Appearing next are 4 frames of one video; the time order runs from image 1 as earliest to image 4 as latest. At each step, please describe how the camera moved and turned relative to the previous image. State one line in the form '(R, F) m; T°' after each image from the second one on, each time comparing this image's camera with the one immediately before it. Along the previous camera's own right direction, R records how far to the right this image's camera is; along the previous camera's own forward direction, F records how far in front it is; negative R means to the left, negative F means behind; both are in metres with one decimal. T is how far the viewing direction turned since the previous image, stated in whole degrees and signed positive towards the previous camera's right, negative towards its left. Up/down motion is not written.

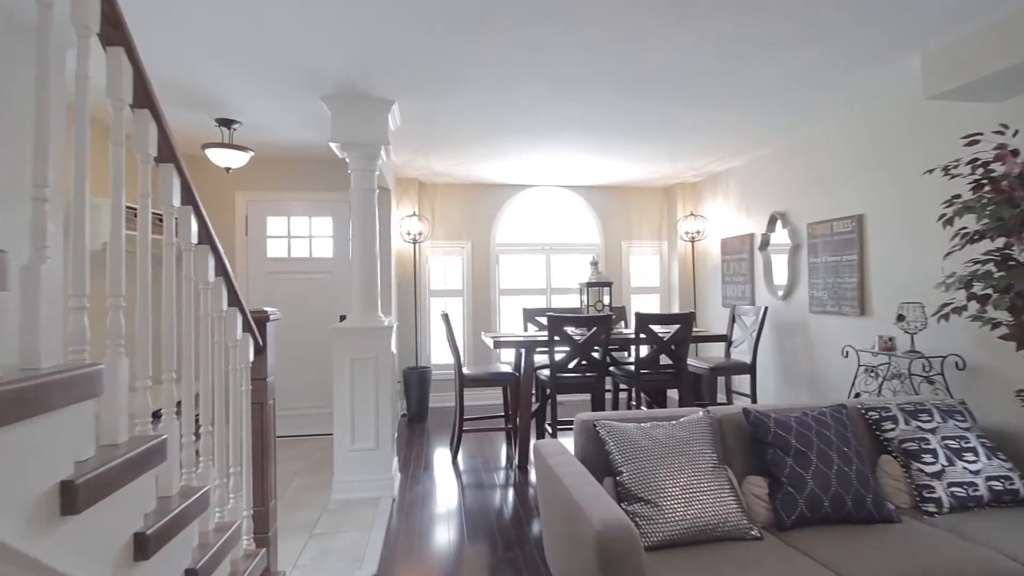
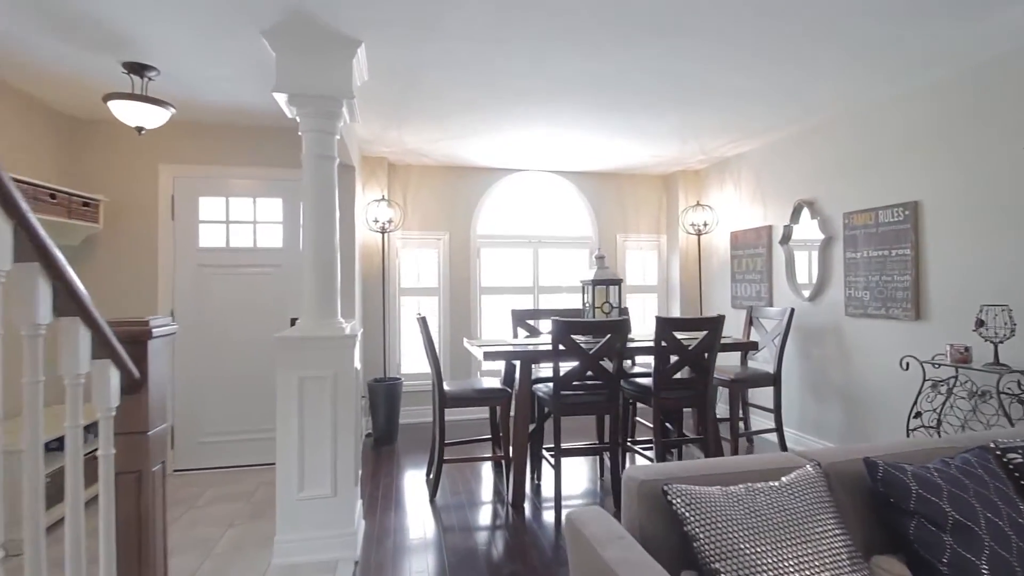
(-0.2, +0.7) m; +4°
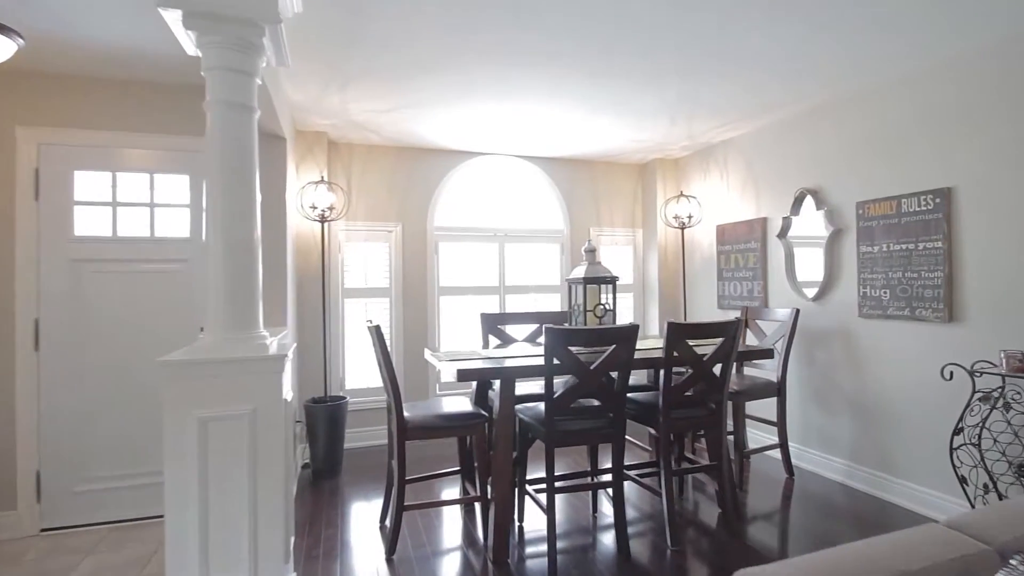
(-0.2, +0.6) m; +6°
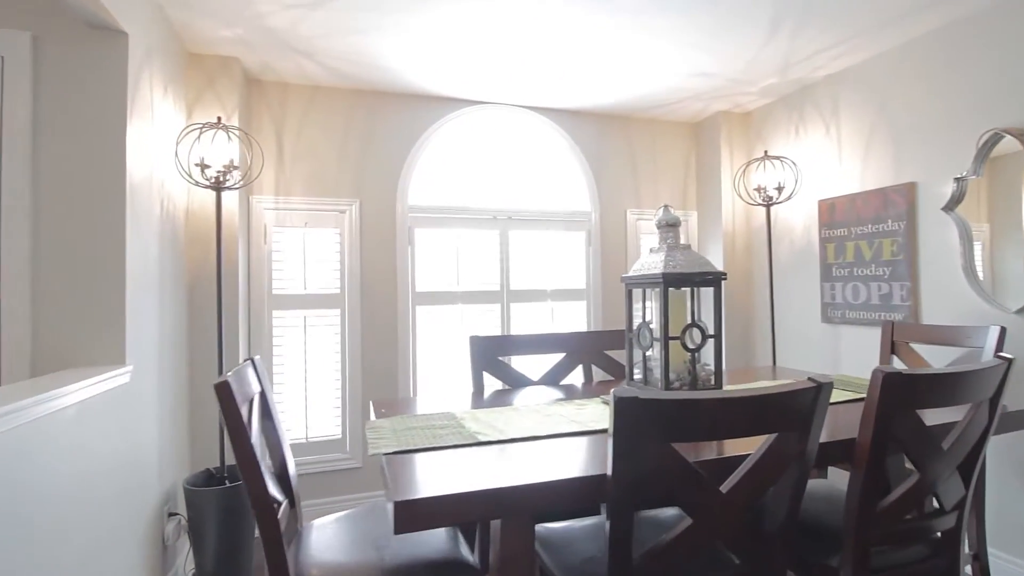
(0.0, +1.3) m; 0°
